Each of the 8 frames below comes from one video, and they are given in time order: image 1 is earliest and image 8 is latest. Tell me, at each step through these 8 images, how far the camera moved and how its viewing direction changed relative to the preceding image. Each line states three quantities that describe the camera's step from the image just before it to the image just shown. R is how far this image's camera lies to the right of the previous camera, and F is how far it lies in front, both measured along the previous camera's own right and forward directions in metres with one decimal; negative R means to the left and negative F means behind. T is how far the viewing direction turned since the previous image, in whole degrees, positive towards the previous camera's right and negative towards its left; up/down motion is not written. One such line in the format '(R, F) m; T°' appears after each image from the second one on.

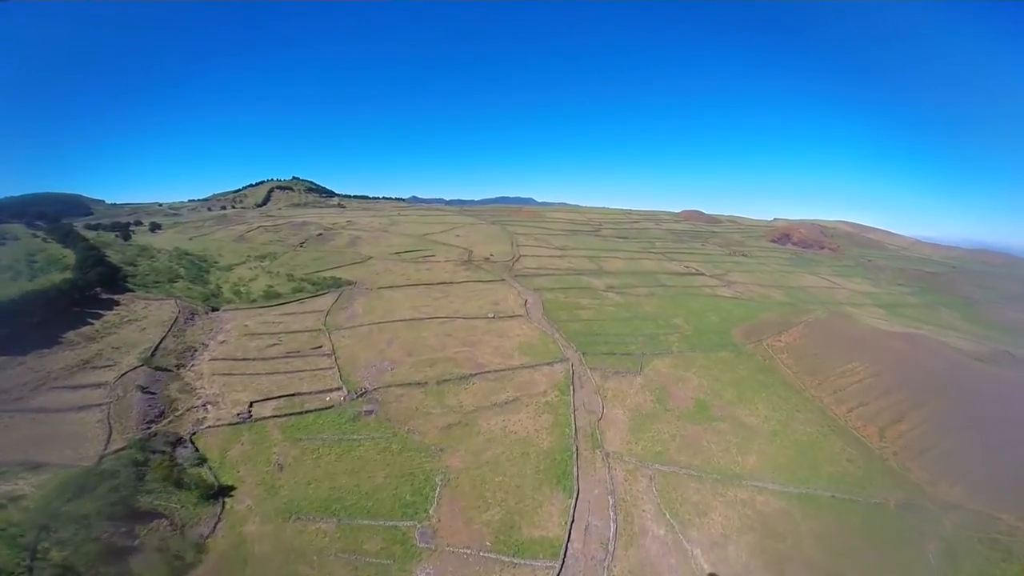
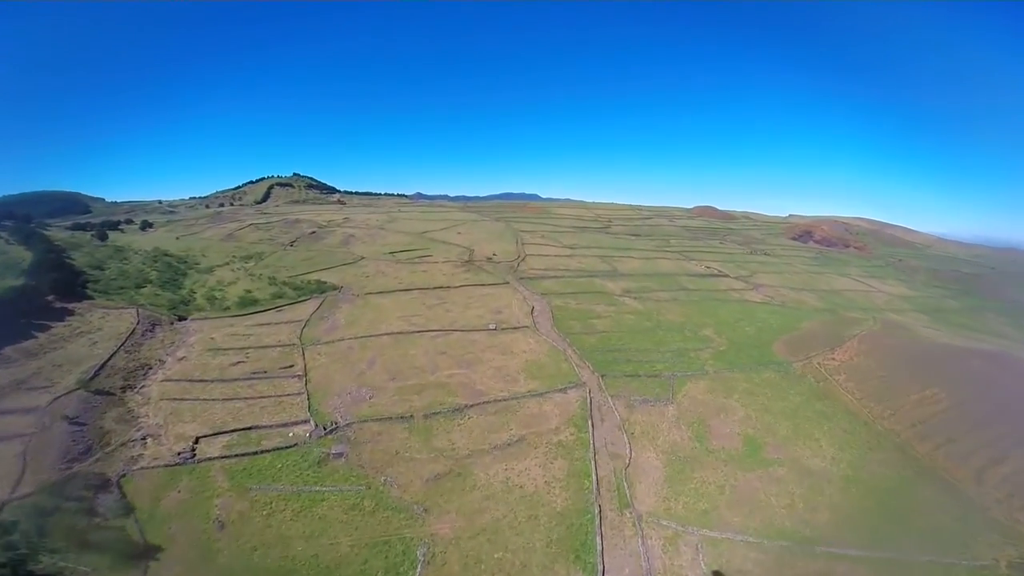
(+0.1, +9.3) m; -1°
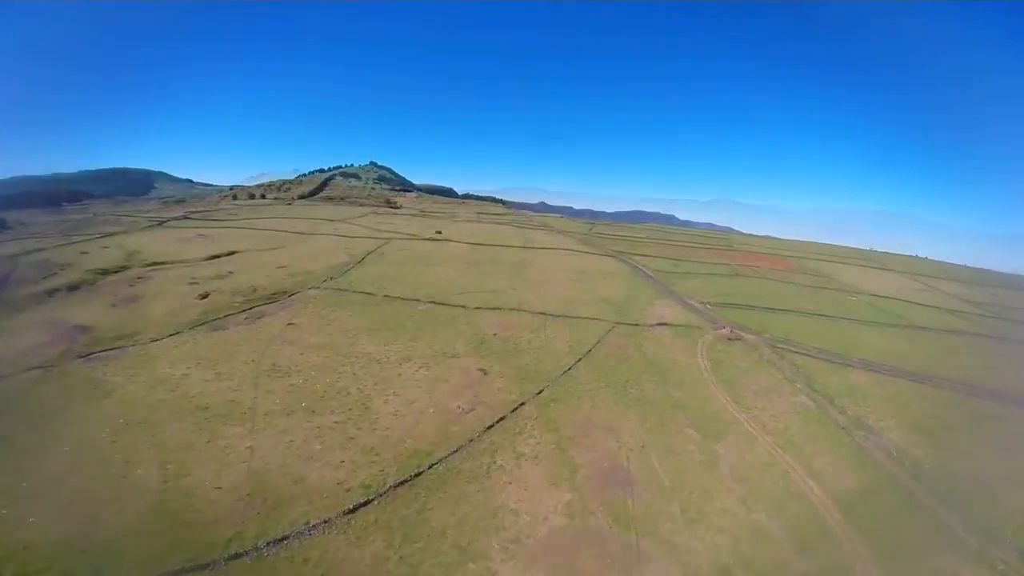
(-0.2, +11.8) m; -1°
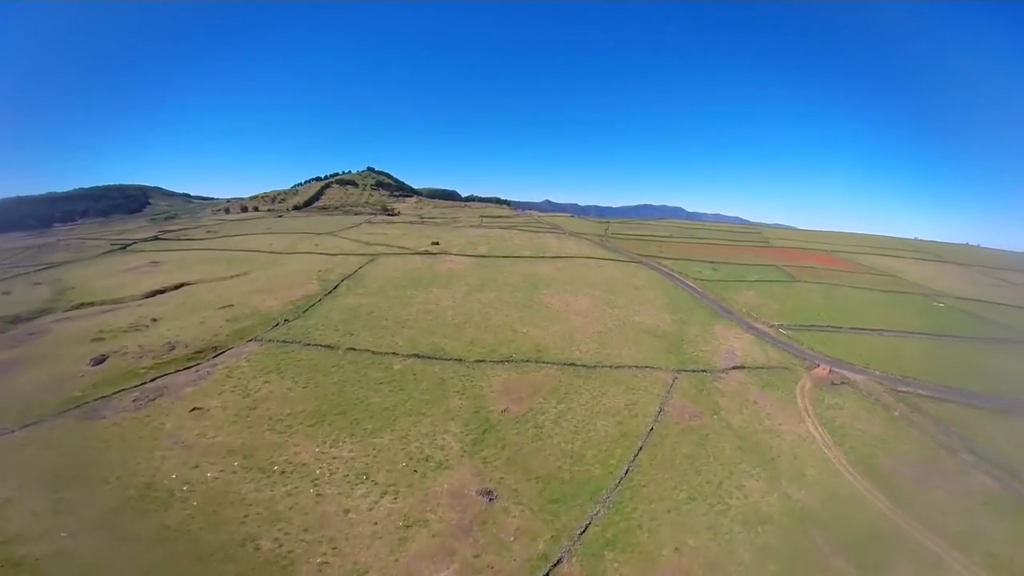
(-0.3, +13.8) m; -1°
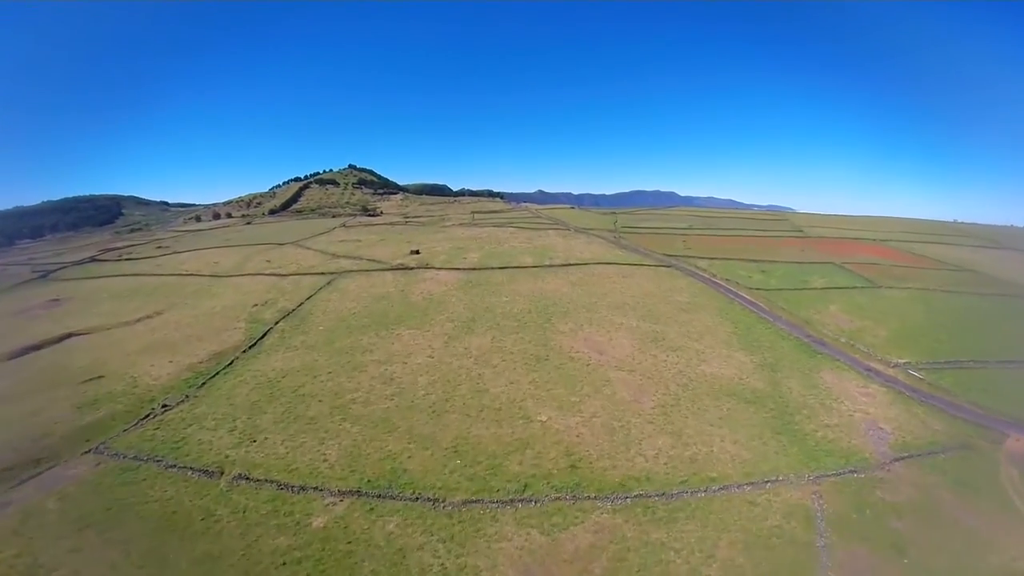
(-0.5, +14.6) m; 0°
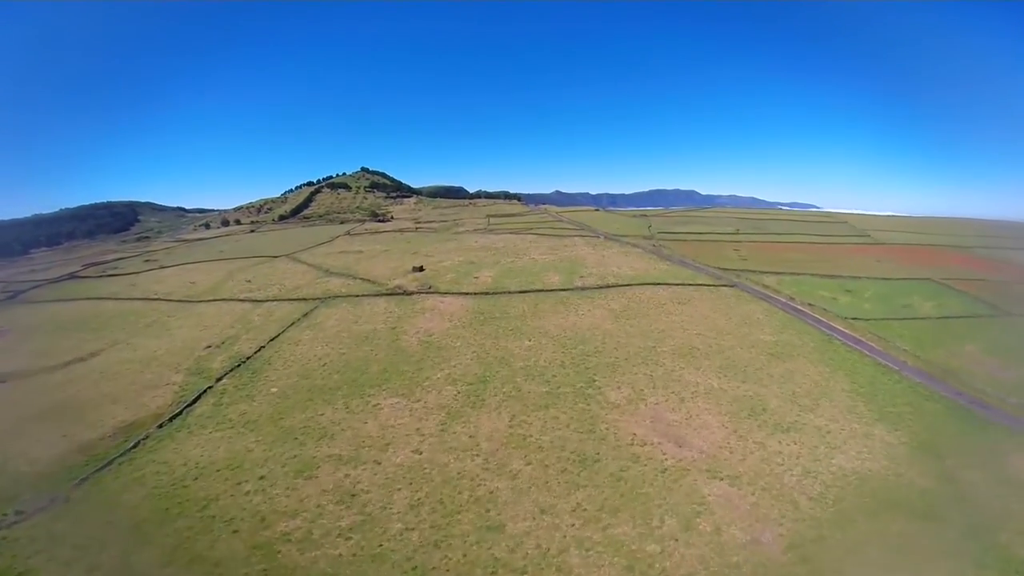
(-0.5, +10.1) m; -2°
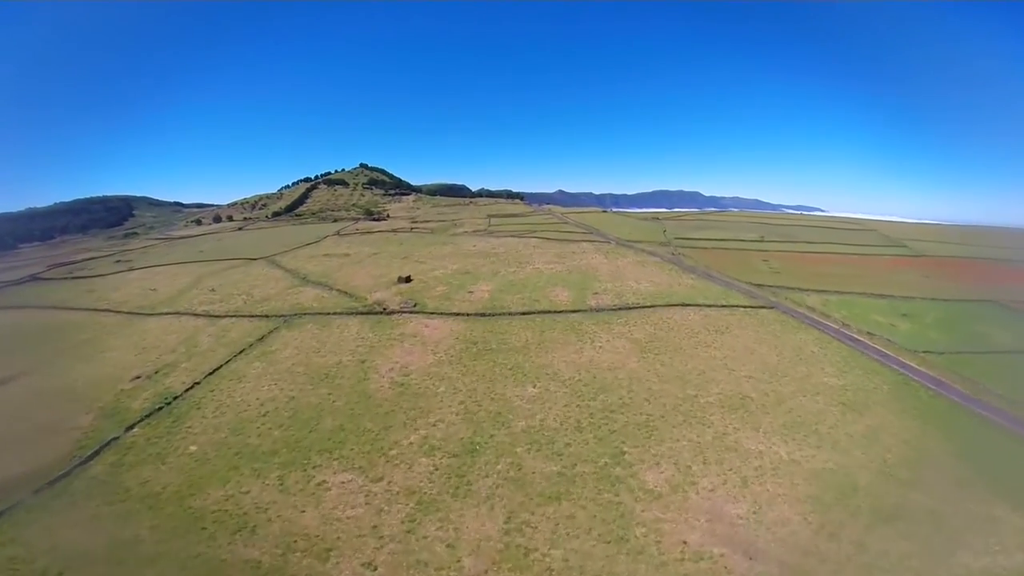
(0.0, +6.6) m; 0°
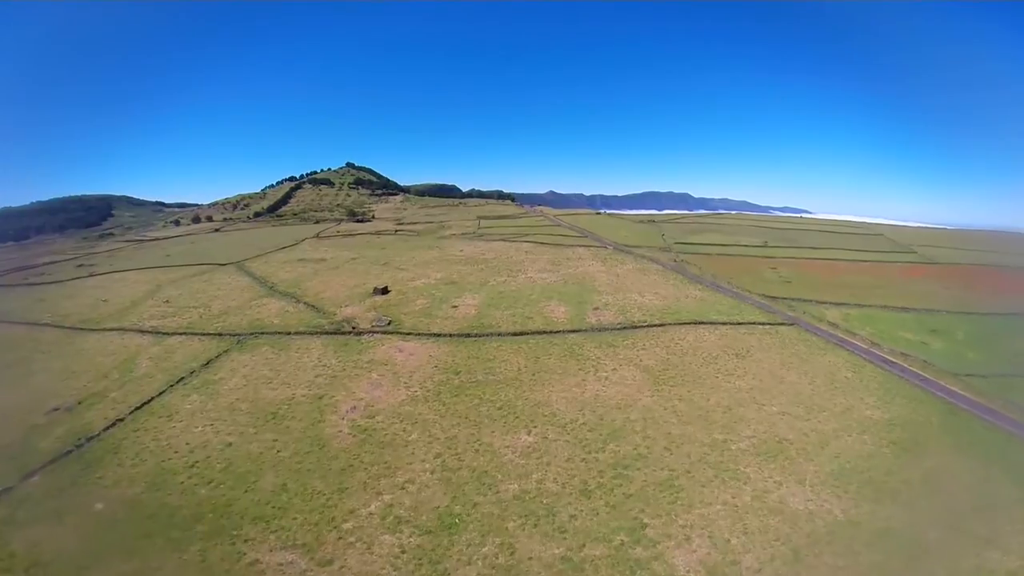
(0.0, +4.2) m; +1°
